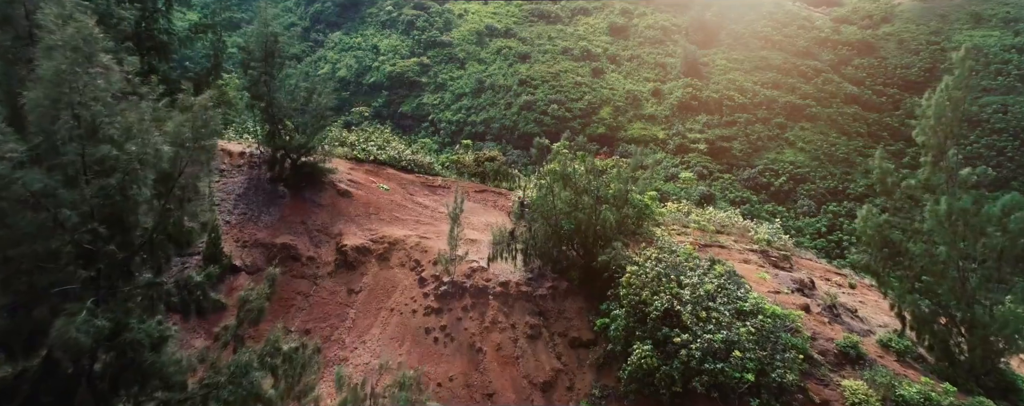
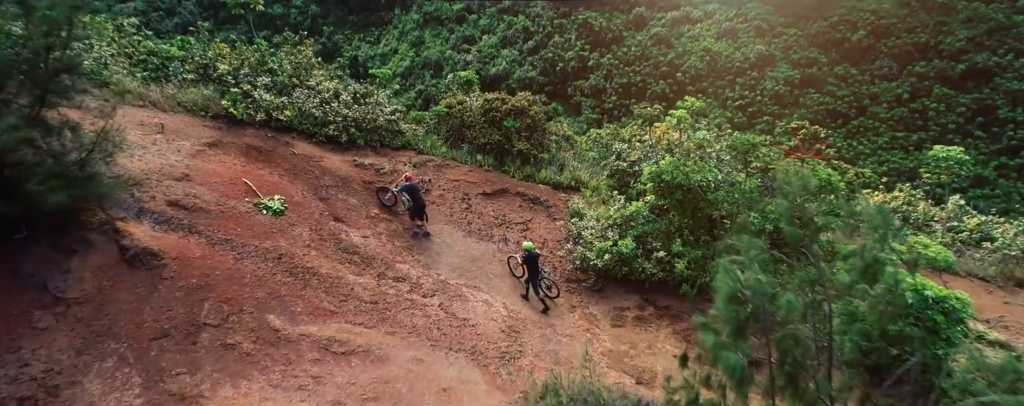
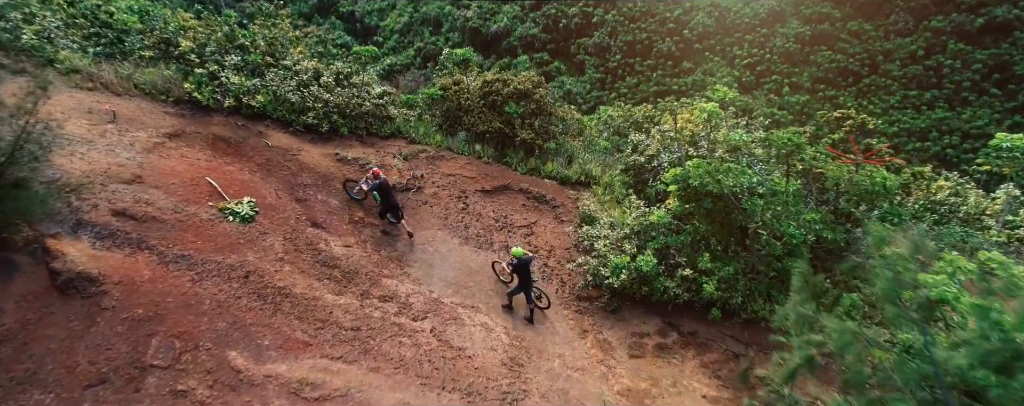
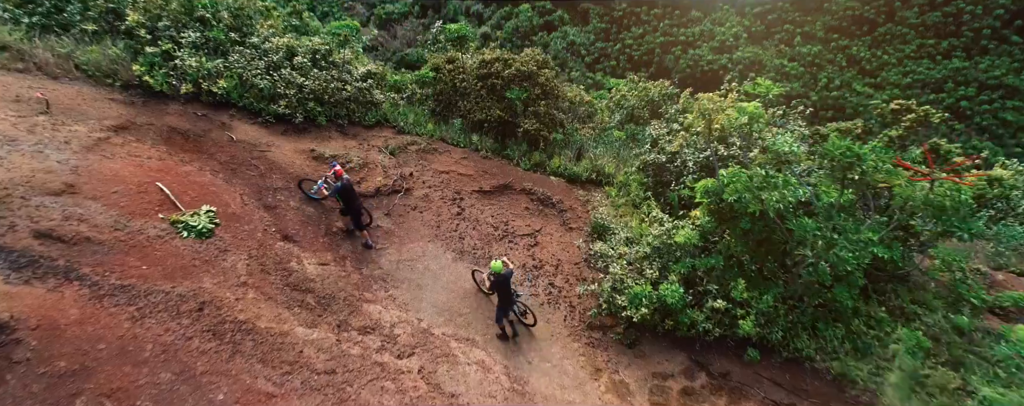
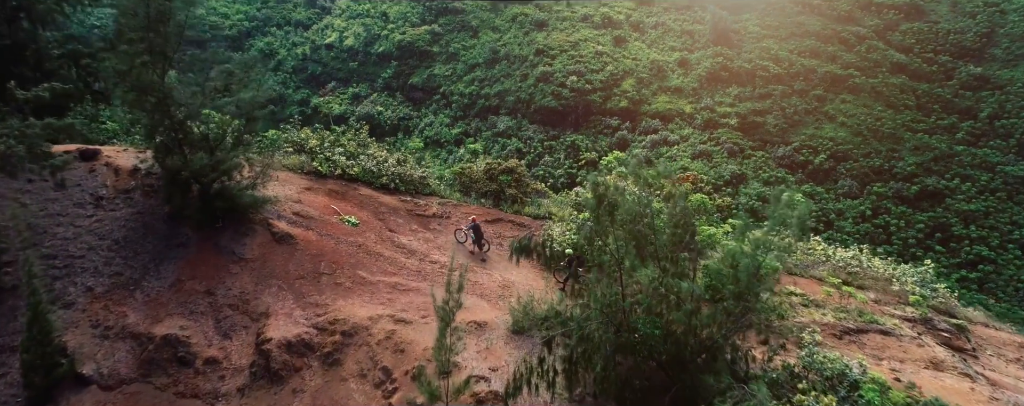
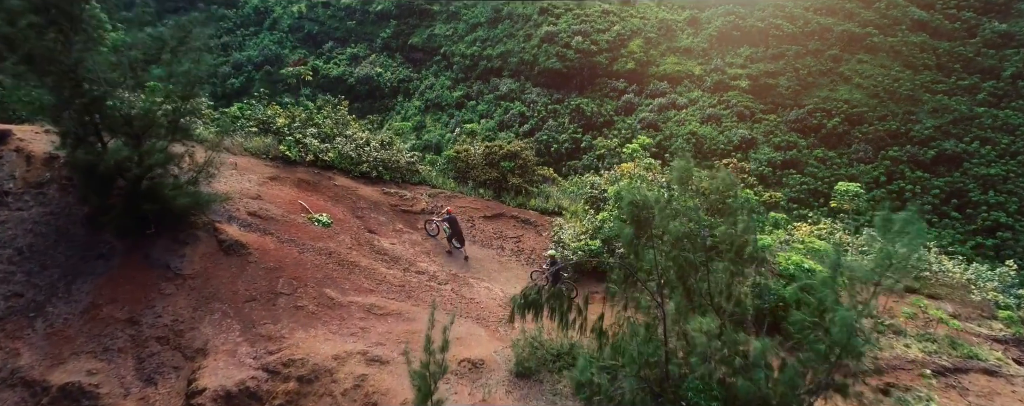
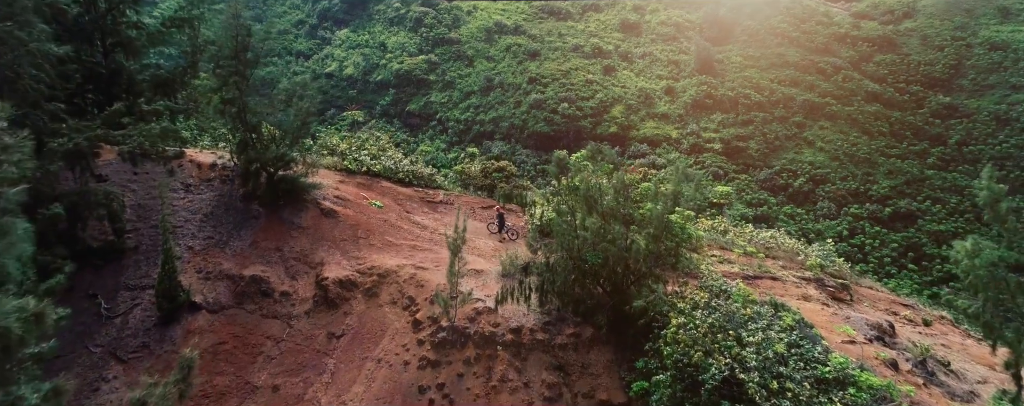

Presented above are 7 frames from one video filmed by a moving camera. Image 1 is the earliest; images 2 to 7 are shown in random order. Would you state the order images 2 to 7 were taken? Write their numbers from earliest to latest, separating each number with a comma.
7, 5, 6, 2, 3, 4
